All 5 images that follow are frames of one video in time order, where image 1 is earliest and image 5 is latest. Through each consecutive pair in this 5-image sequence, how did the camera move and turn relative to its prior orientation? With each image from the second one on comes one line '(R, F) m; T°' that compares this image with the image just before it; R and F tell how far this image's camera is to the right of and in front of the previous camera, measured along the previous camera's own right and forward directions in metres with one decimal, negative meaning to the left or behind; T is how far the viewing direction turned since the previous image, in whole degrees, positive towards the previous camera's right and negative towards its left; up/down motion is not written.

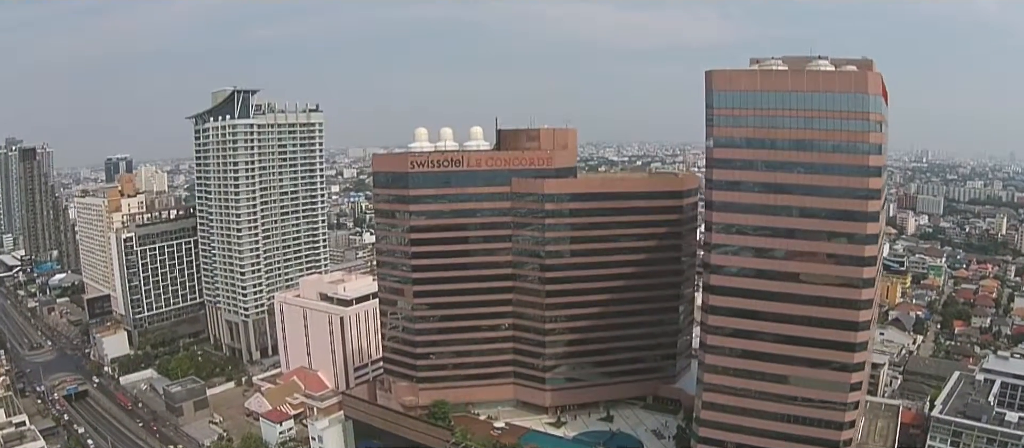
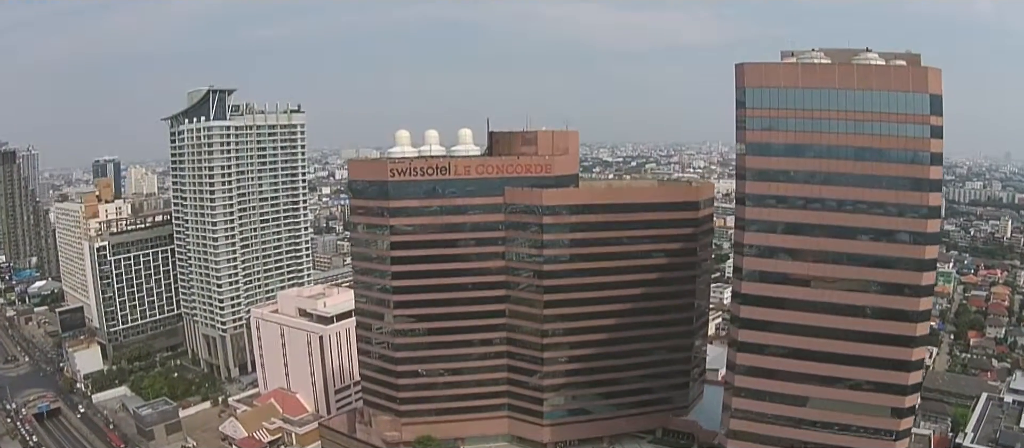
(+0.2, +6.7) m; 0°
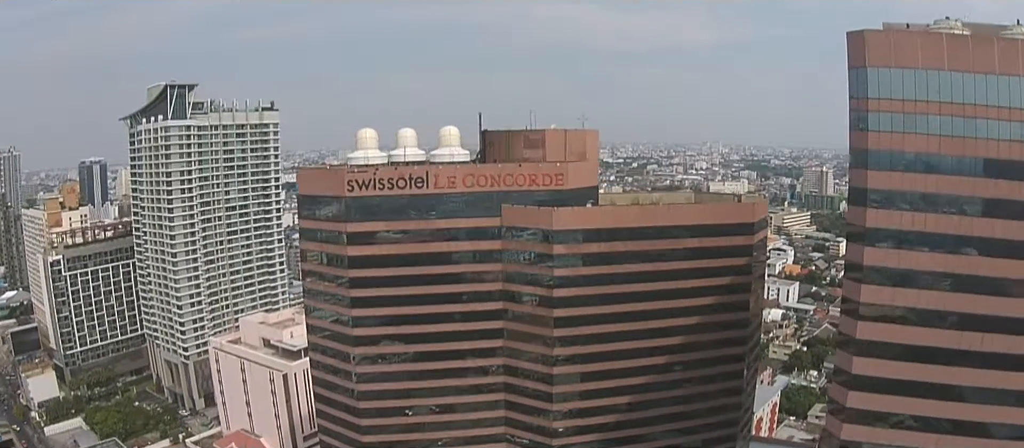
(+0.1, +12.1) m; 0°
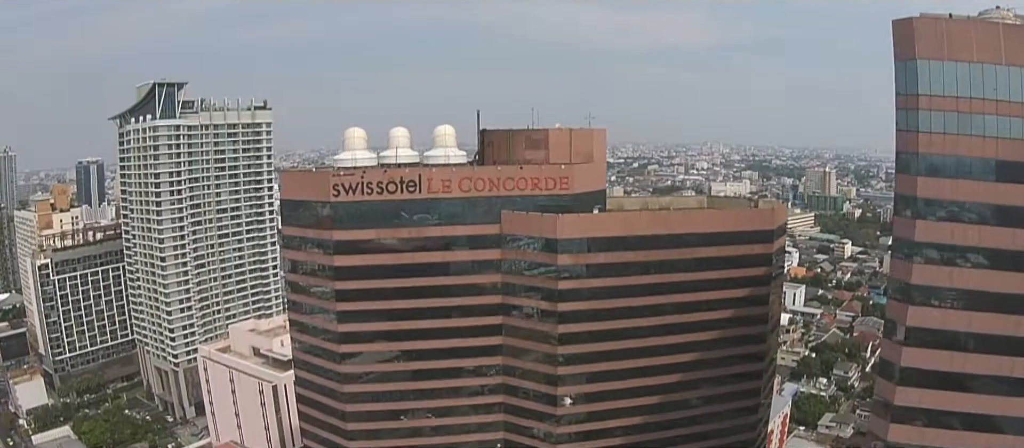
(0.0, +2.9) m; 0°
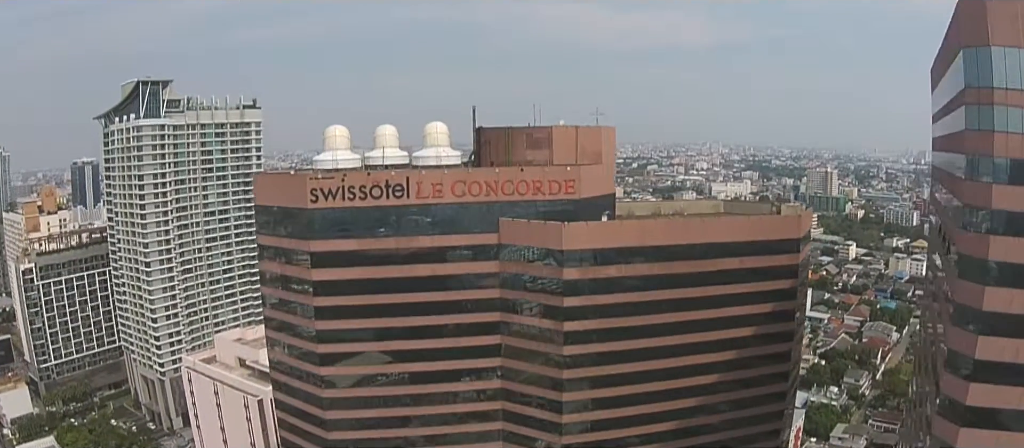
(0.0, +3.4) m; 0°
